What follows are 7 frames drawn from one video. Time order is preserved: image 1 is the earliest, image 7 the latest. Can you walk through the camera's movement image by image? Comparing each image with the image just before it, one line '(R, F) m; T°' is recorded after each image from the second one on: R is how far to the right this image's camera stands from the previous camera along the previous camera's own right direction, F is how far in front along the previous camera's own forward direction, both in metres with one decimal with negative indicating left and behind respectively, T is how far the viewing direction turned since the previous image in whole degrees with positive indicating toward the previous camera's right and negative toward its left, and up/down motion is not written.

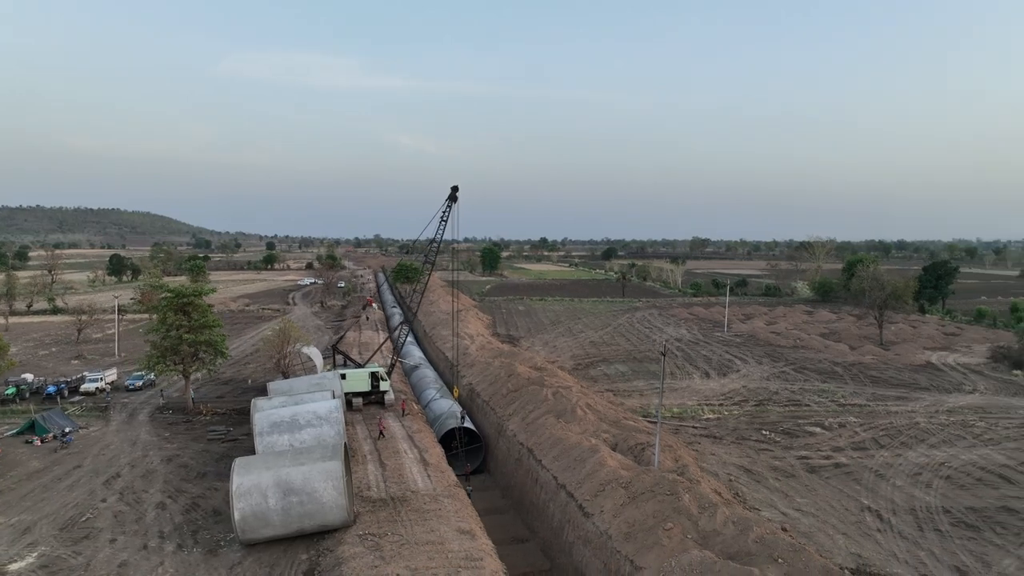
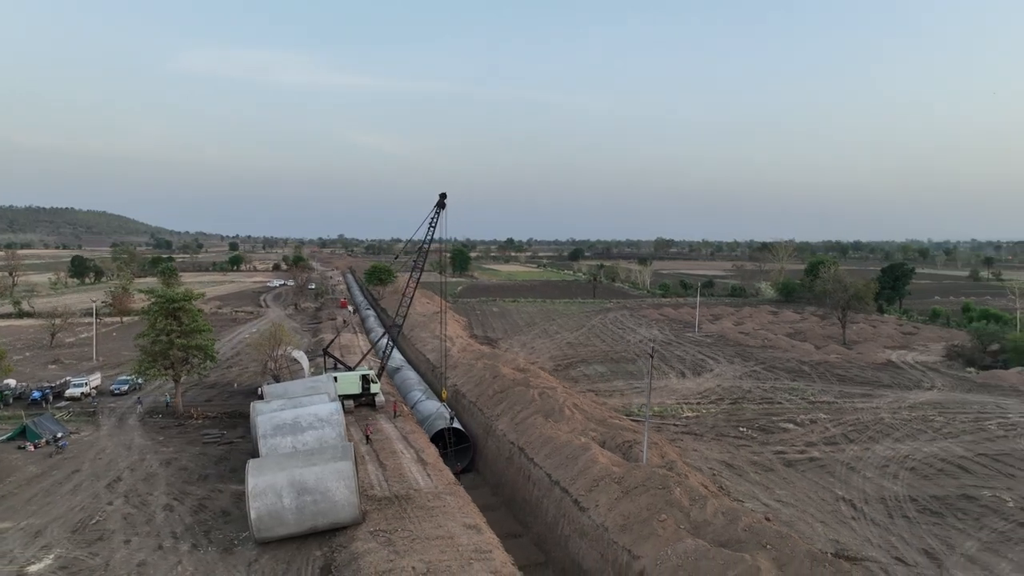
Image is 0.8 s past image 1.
(-0.6, -0.4) m; +3°
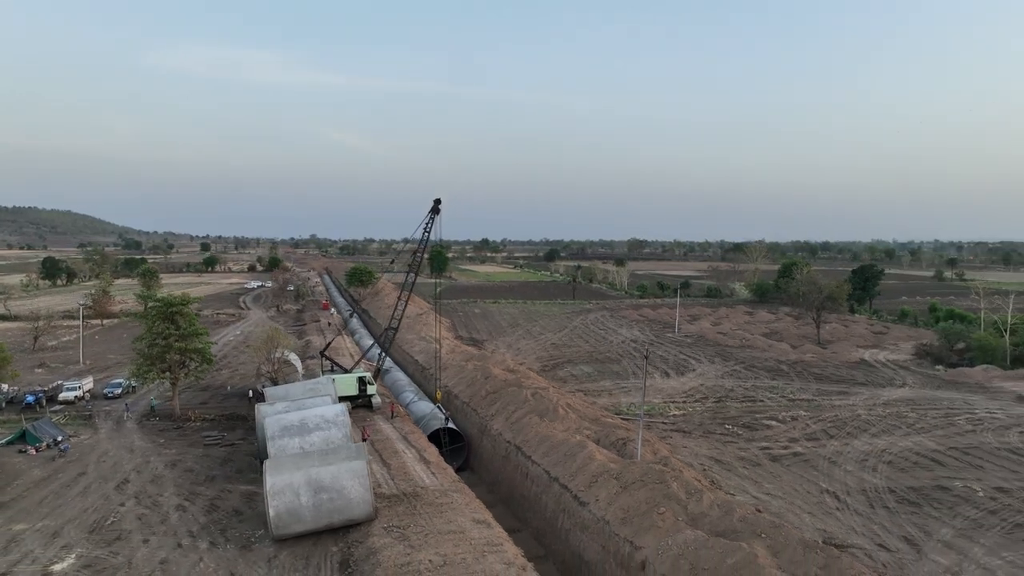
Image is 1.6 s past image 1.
(-0.5, -0.4) m; +2°
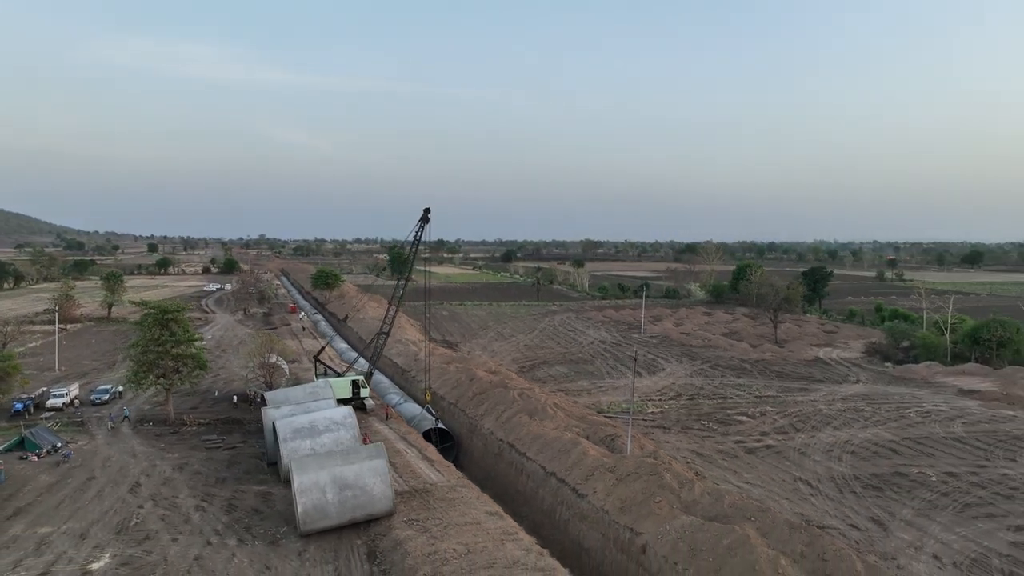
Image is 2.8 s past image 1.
(-0.9, -0.7) m; +4°
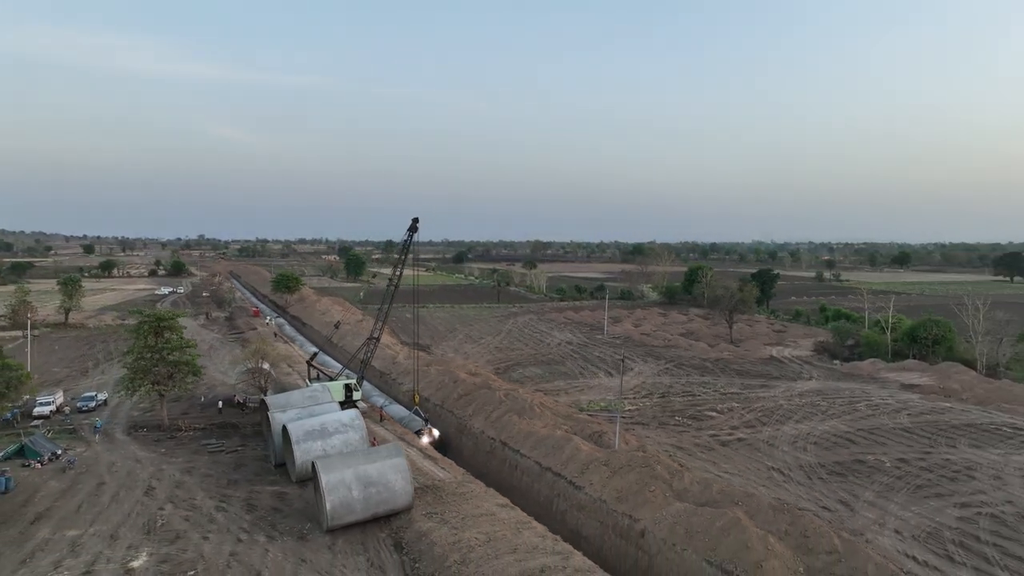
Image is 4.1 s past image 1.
(-1.0, -0.7) m; +4°
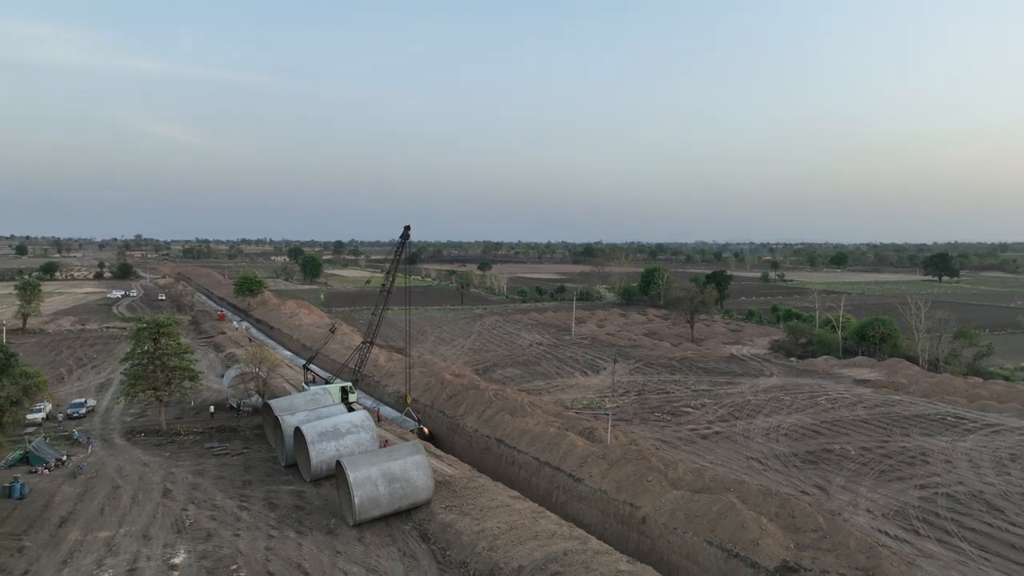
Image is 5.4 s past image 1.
(-1.0, -0.6) m; +4°
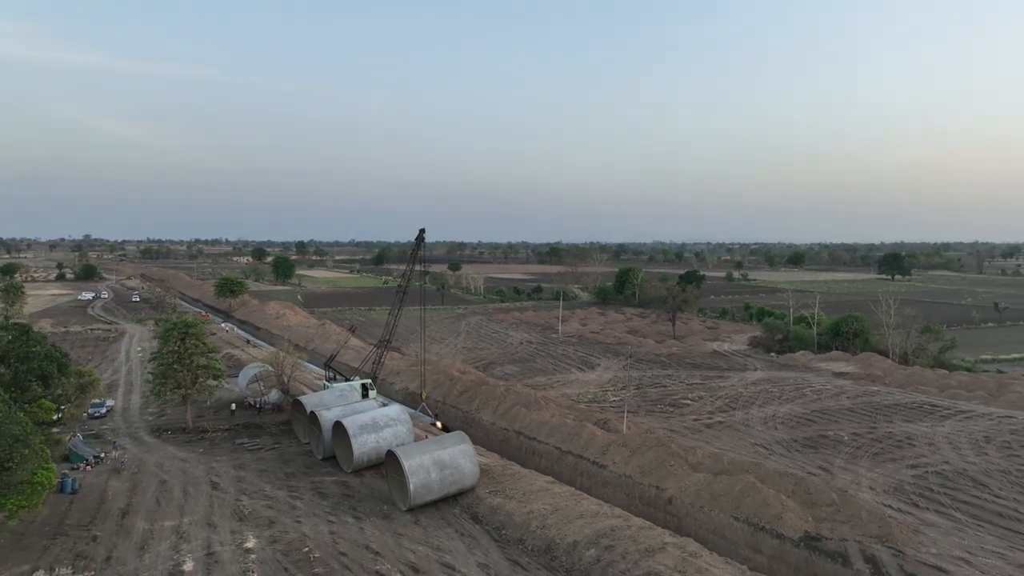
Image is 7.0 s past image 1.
(-1.3, -0.6) m; +2°
